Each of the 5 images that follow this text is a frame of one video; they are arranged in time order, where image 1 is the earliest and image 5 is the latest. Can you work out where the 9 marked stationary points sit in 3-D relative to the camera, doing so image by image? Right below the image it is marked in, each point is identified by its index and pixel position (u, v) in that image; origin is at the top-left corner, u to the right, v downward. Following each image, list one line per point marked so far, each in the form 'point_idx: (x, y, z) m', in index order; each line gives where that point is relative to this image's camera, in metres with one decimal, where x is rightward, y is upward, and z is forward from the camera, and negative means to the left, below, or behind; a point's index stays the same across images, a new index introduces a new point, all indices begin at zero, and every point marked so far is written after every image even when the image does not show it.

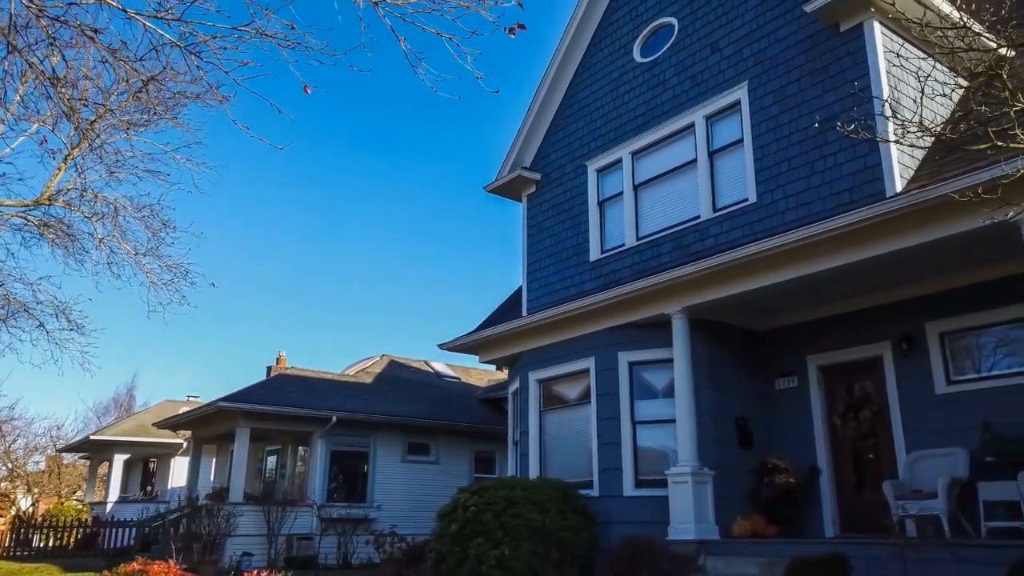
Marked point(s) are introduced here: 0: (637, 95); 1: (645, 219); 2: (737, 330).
0: (+1.7, +2.6, +10.6) m
1: (+1.7, +0.9, +10.1) m
2: (+2.8, -0.5, +9.9) m
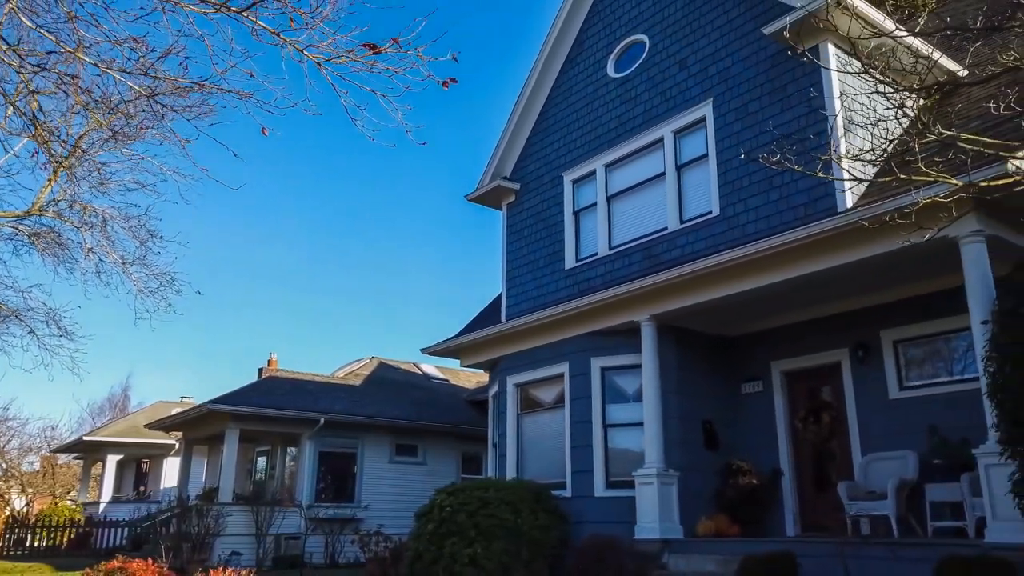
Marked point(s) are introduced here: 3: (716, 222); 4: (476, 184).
0: (+1.4, +2.5, +11.0) m
1: (+1.4, +0.8, +10.5) m
2: (+2.5, -0.6, +10.3) m
3: (+2.4, +0.8, +9.1) m
4: (-0.6, +1.7, +12.6) m
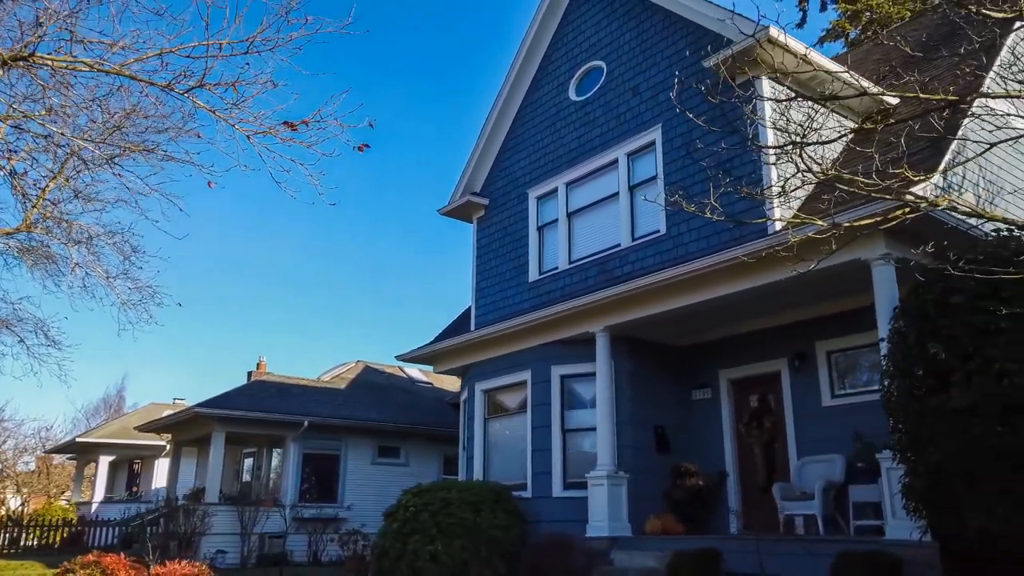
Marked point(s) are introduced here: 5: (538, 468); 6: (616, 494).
0: (+0.9, +2.3, +11.6) m
1: (+0.9, +0.6, +11.1) m
2: (+2.0, -0.8, +10.9) m
3: (+1.9, +0.6, +9.7) m
4: (-1.1, +1.5, +13.3) m
5: (+0.4, -2.5, +10.9) m
6: (+1.3, -2.5, +9.6) m
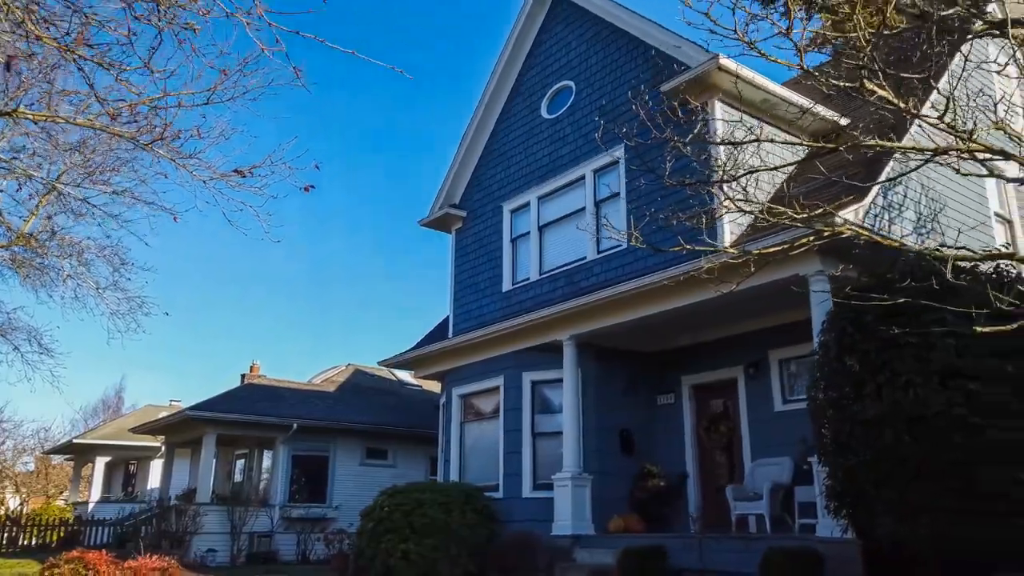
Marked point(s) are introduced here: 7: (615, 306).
0: (+0.5, +2.2, +12.1) m
1: (+0.5, +0.5, +11.6) m
2: (+1.6, -0.9, +11.4) m
3: (+1.5, +0.4, +10.2) m
4: (-1.5, +1.4, +13.8) m
5: (0.0, -2.6, +11.4) m
6: (+0.9, -2.6, +10.1) m
7: (+1.3, -0.2, +10.1) m
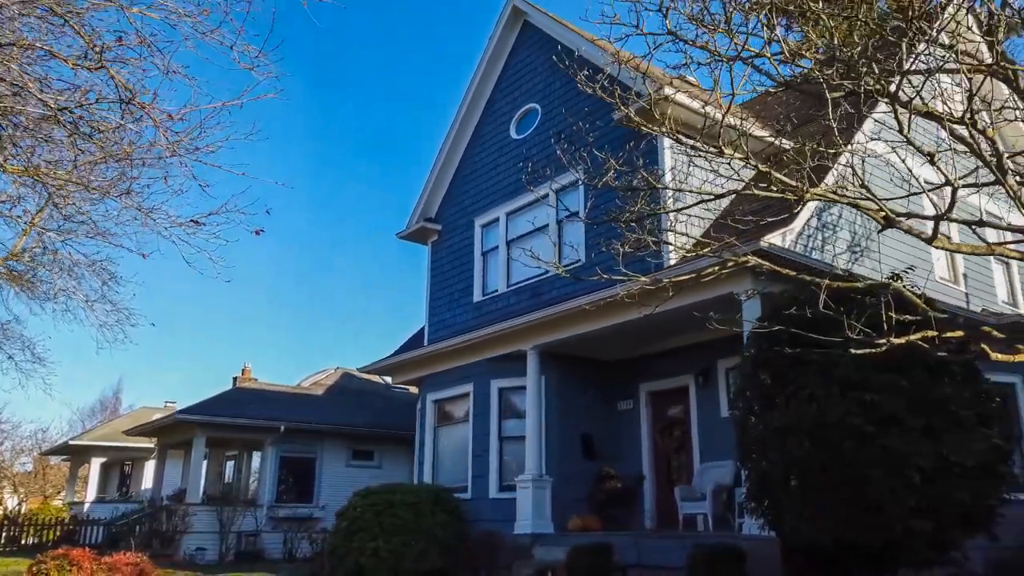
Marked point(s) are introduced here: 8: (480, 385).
0: (0.0, +2.0, +12.7) m
1: (0.0, +0.3, +12.3) m
2: (+1.1, -1.1, +12.1) m
3: (+1.0, +0.3, +10.9) m
4: (-2.0, +1.2, +14.4) m
5: (-0.5, -2.8, +12.1) m
6: (+0.4, -2.8, +10.8) m
7: (+0.8, -0.4, +10.7) m
8: (-0.5, -1.5, +12.5) m
